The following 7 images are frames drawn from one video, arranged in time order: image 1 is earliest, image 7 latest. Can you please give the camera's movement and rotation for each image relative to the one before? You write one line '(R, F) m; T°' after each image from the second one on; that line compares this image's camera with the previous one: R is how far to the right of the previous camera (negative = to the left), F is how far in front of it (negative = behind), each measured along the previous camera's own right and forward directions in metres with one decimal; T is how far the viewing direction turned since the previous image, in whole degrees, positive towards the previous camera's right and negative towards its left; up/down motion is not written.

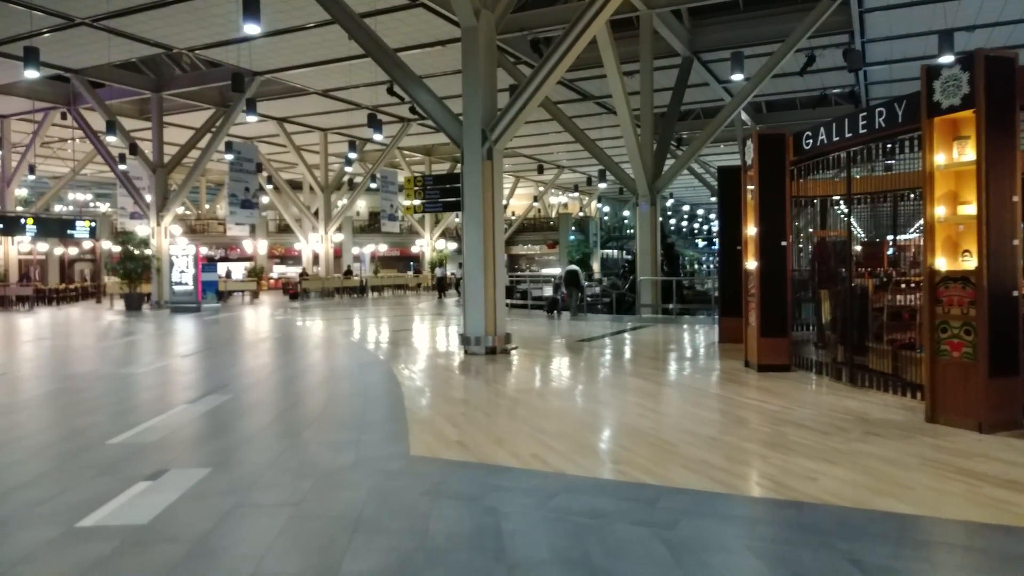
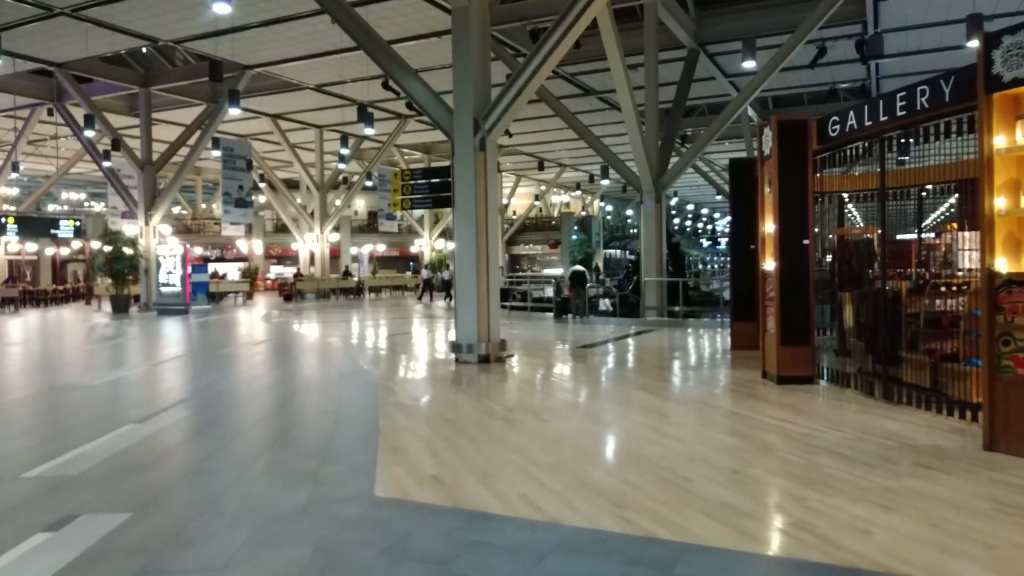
(+0.1, +0.8) m; 0°
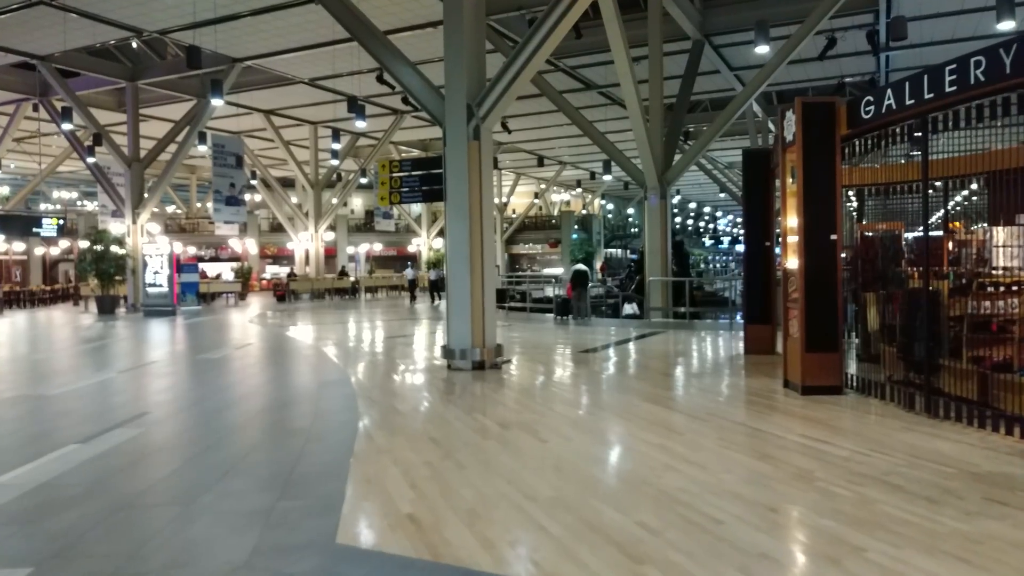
(0.0, +0.7) m; 0°
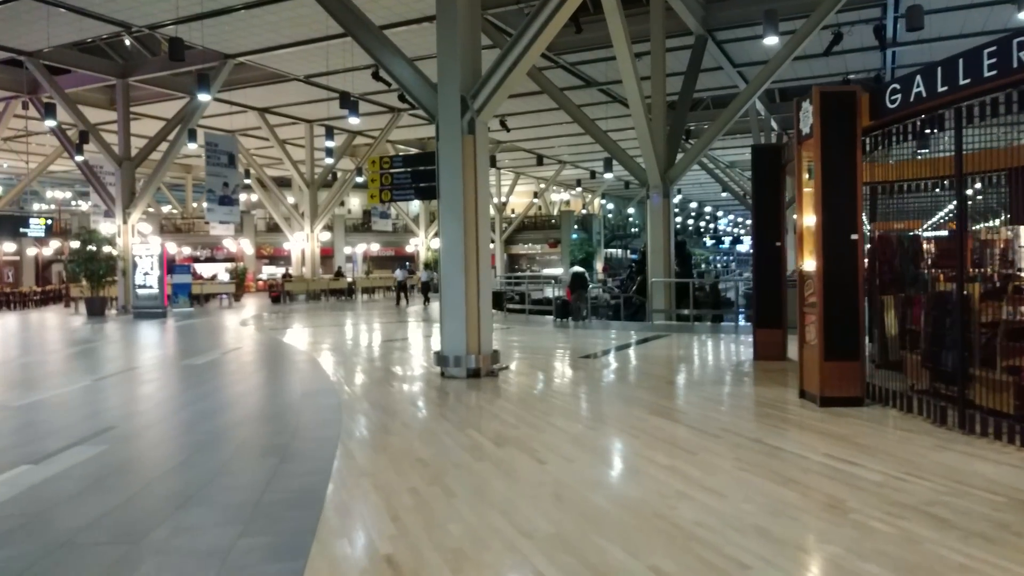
(0.0, +0.5) m; 0°
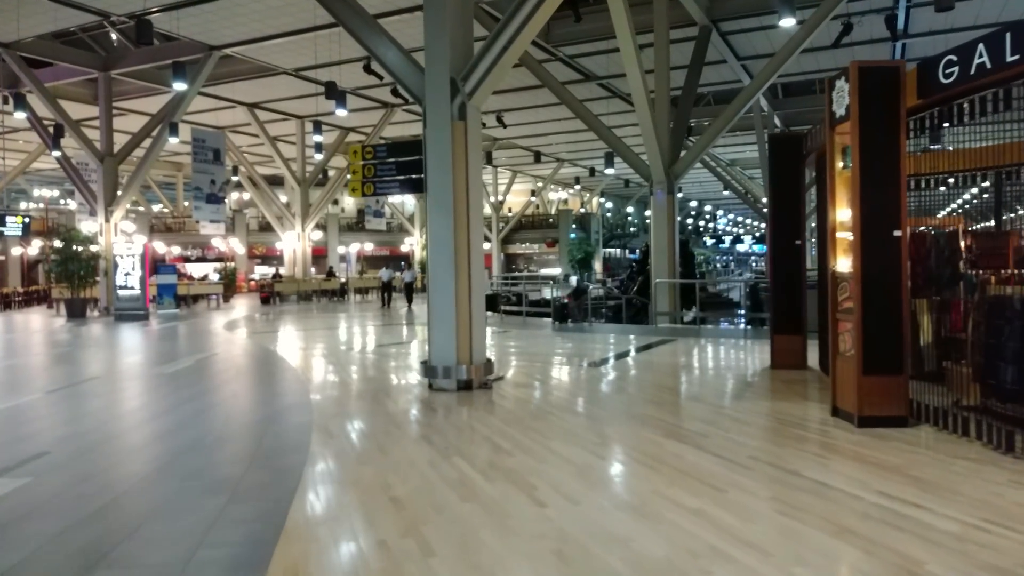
(0.0, +0.7) m; 0°
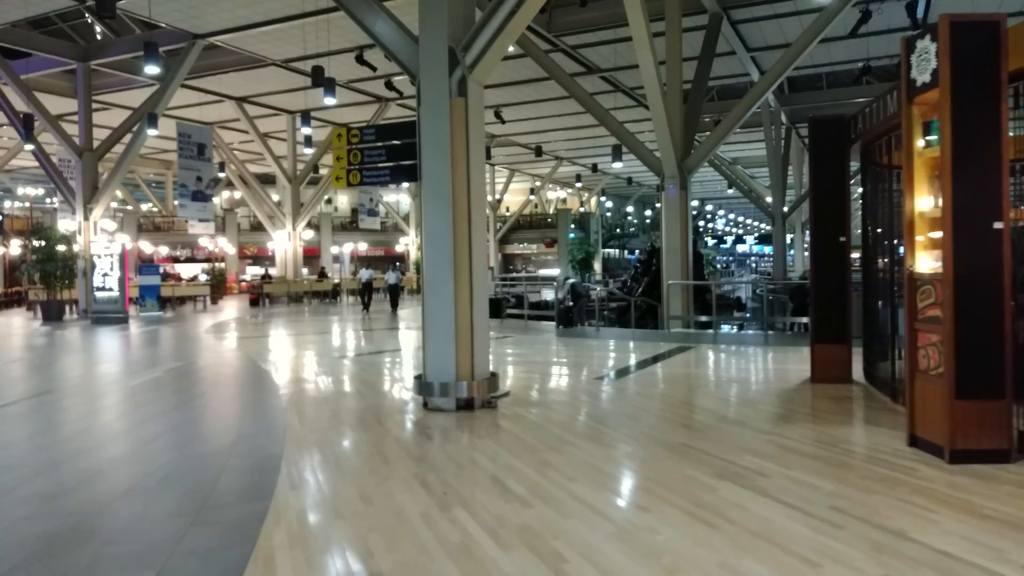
(-0.1, +1.0) m; 0°
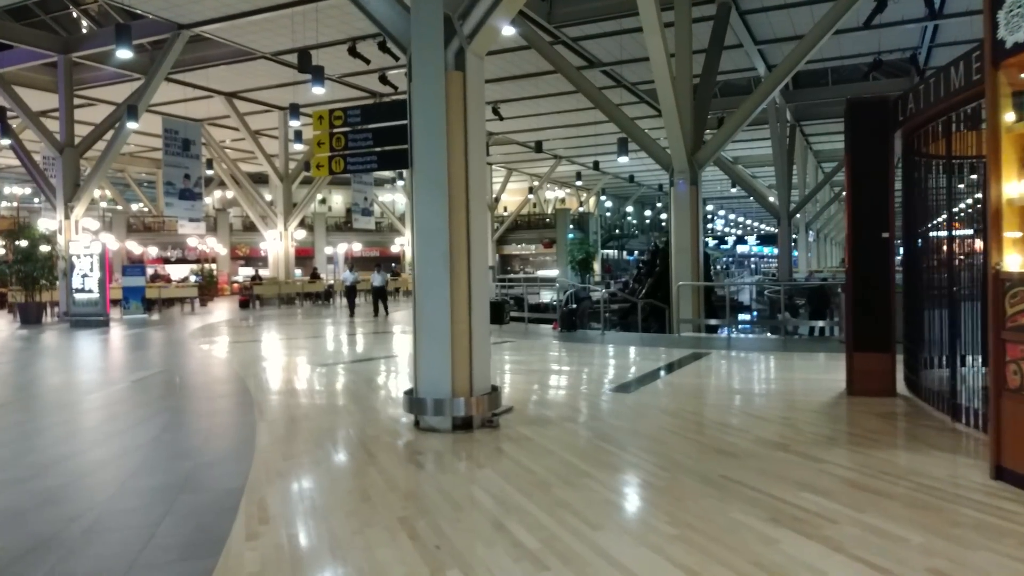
(-0.1, +0.8) m; 0°
